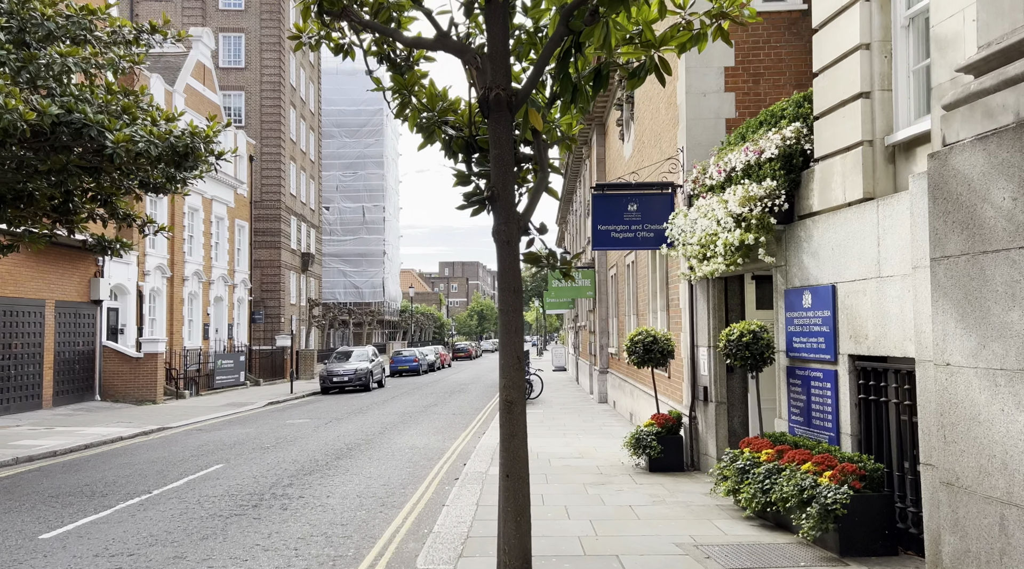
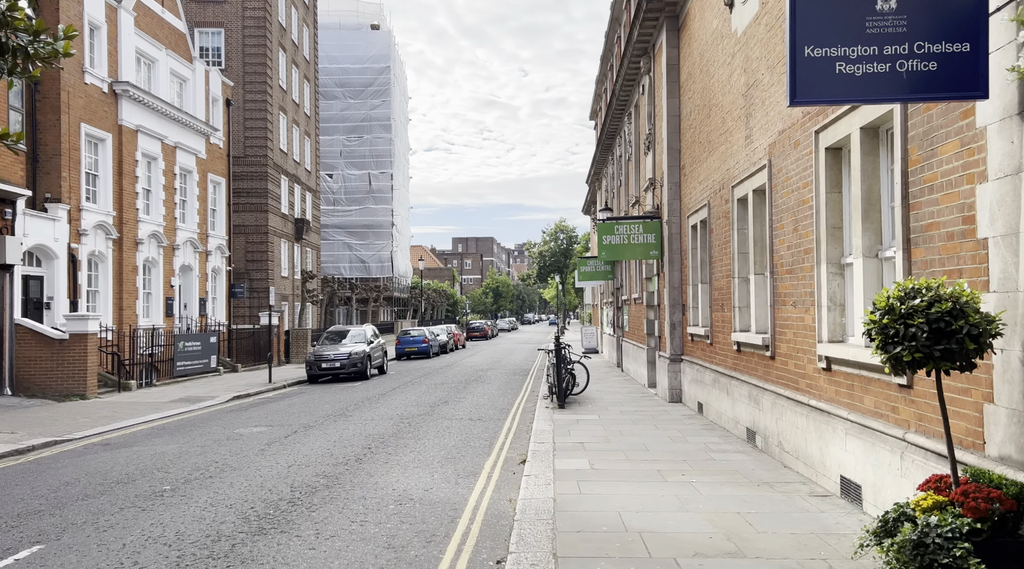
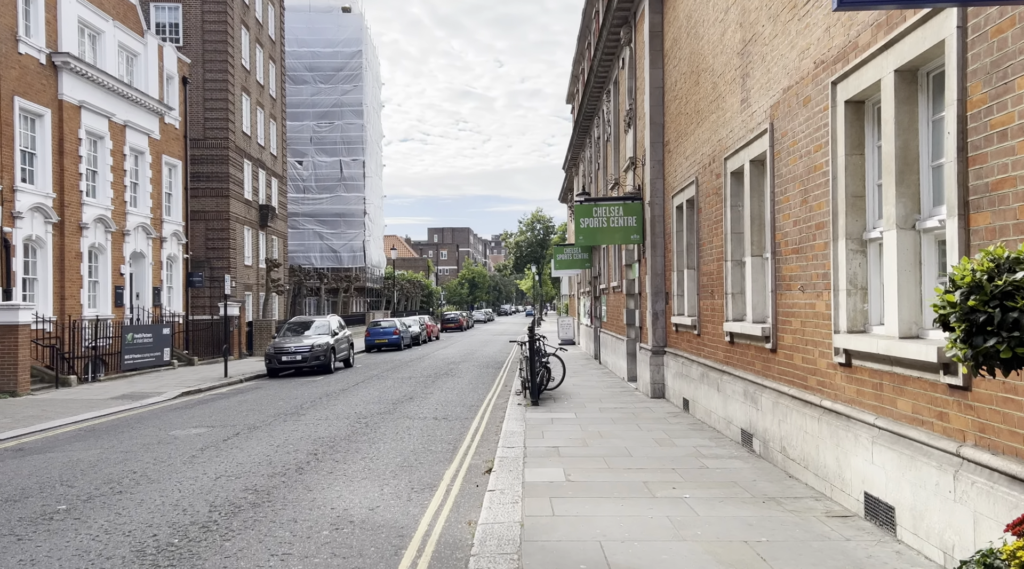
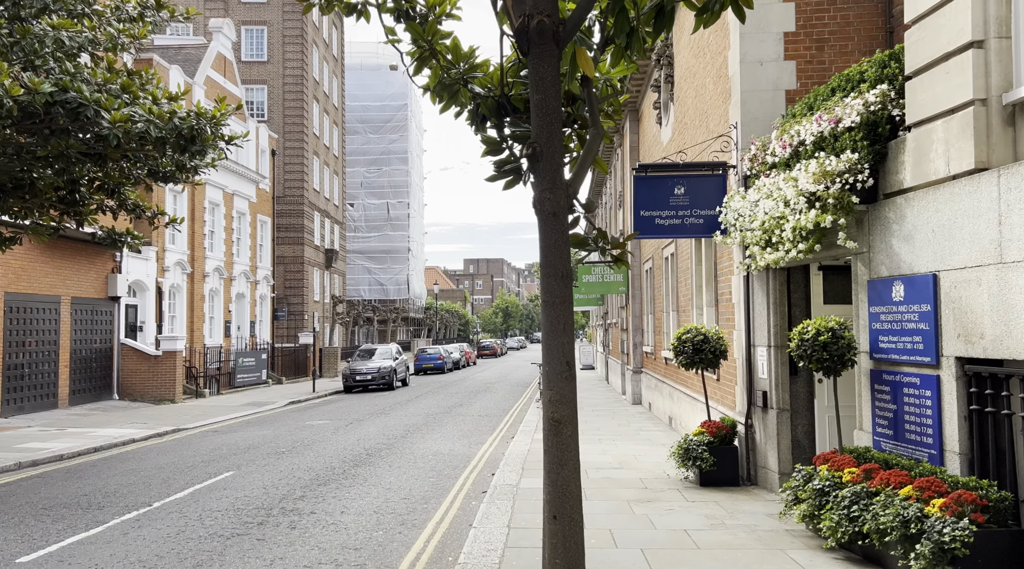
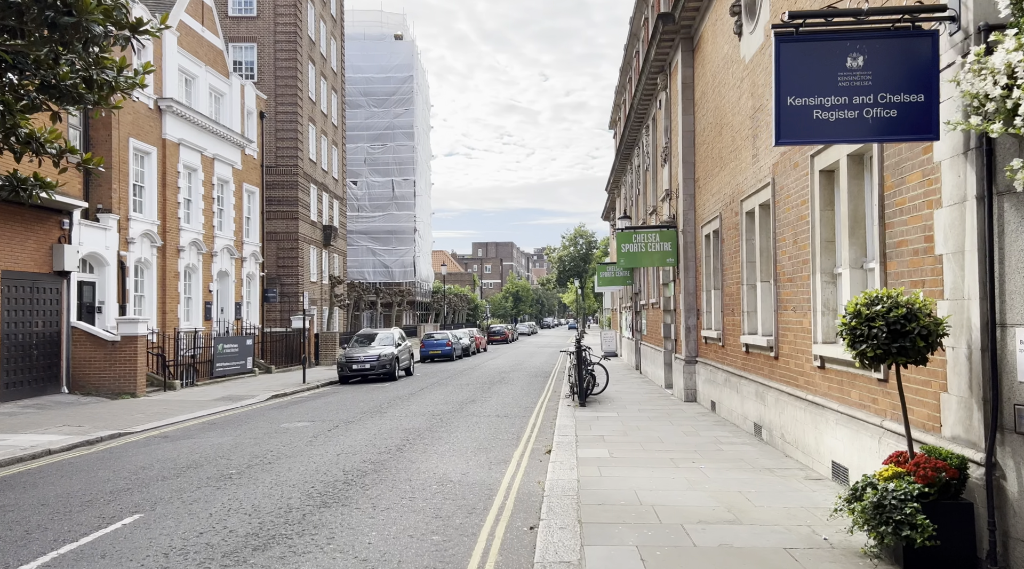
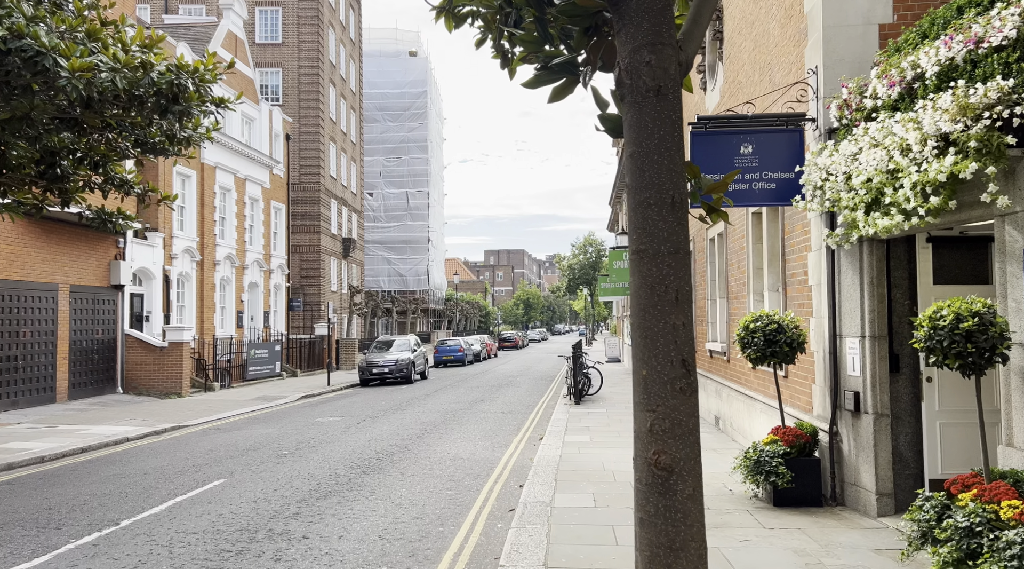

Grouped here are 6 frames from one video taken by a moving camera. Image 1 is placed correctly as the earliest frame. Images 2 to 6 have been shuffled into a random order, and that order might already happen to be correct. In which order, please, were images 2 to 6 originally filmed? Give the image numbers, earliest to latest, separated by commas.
4, 6, 5, 2, 3
